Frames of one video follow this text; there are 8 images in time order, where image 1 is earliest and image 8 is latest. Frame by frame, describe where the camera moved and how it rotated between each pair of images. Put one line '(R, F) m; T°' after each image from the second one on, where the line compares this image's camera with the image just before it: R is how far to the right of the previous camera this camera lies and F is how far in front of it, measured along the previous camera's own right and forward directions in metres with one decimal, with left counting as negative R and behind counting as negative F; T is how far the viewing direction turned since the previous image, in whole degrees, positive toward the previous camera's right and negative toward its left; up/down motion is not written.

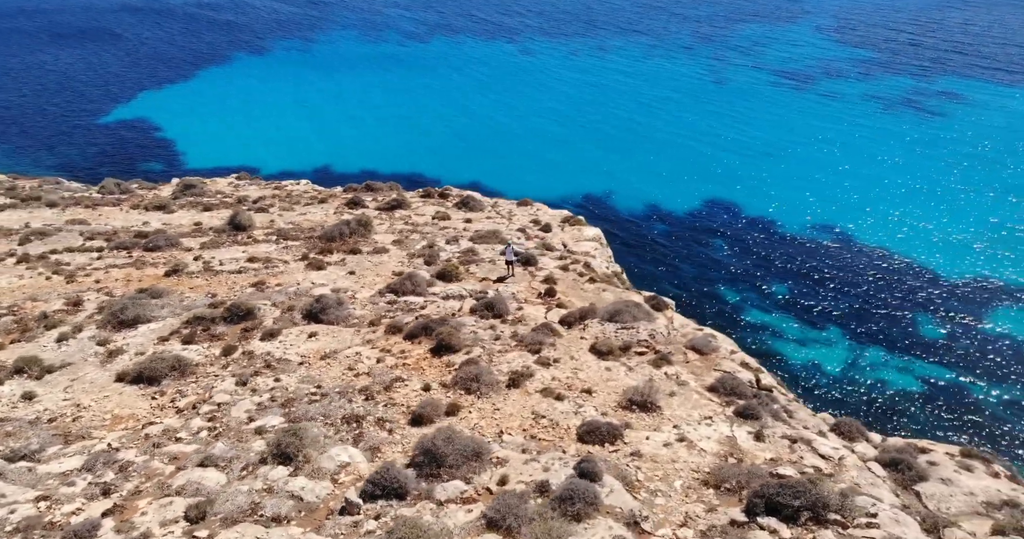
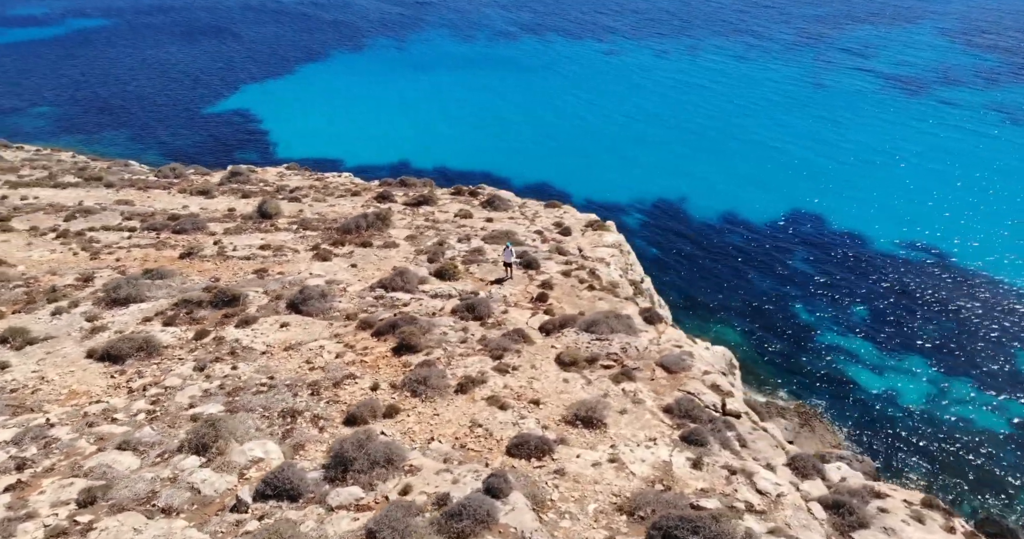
(+5.2, +1.7) m; -7°
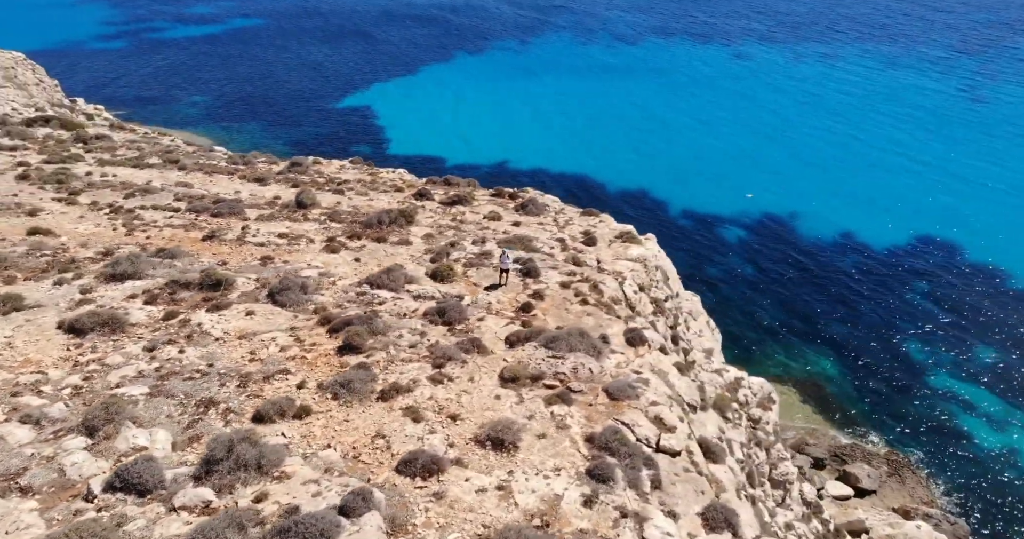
(+6.6, +2.7) m; -10°
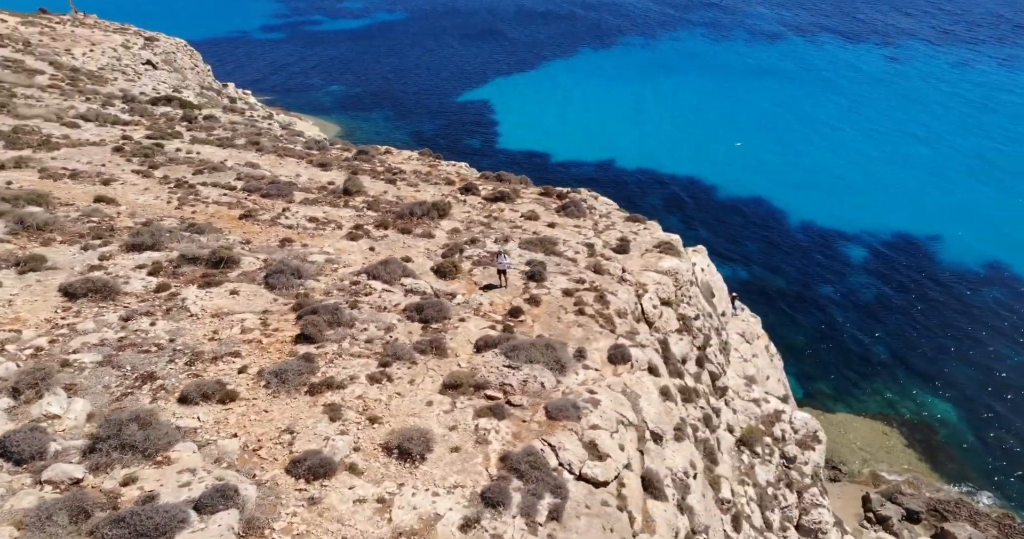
(+6.1, +2.5) m; -10°
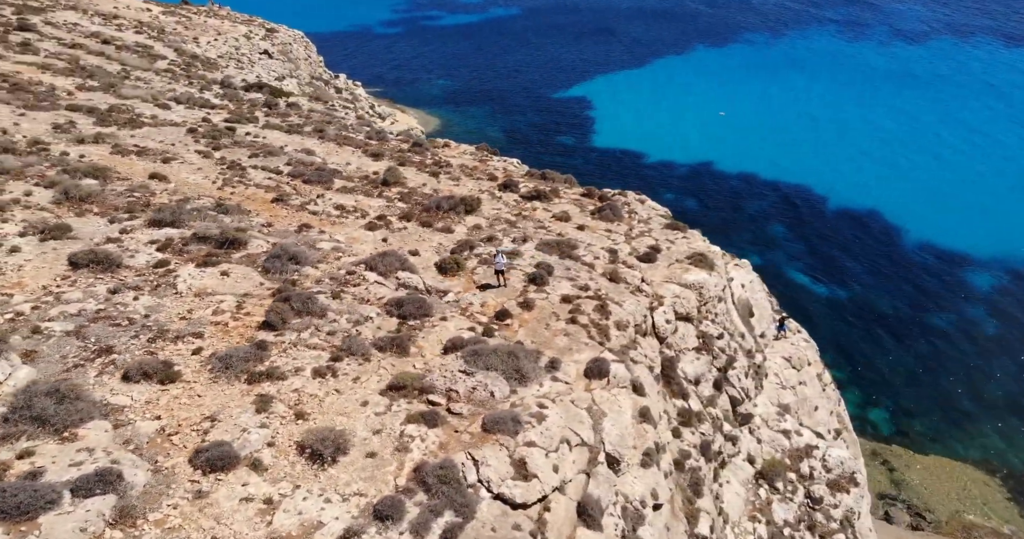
(+4.9, +2.2) m; -8°
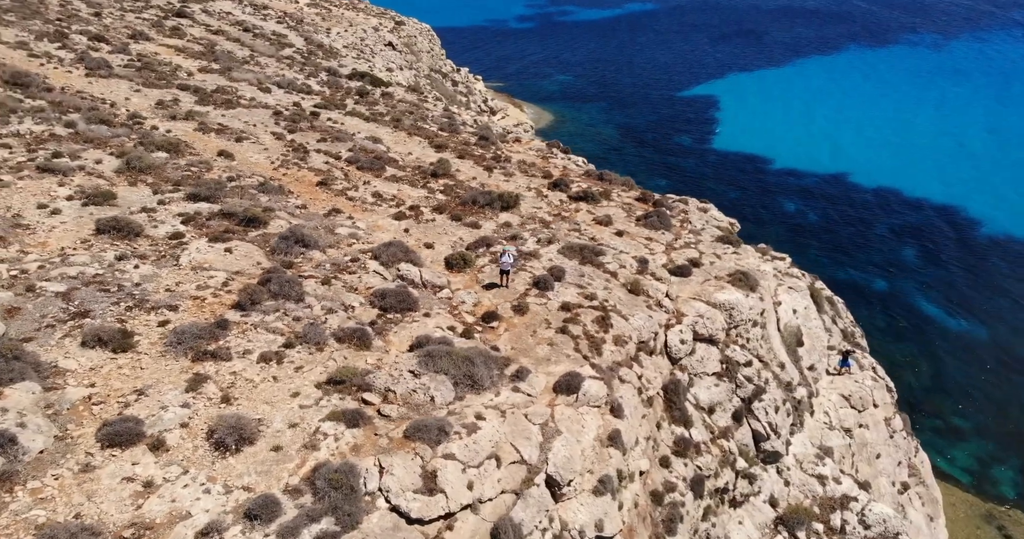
(+5.1, +2.3) m; -9°
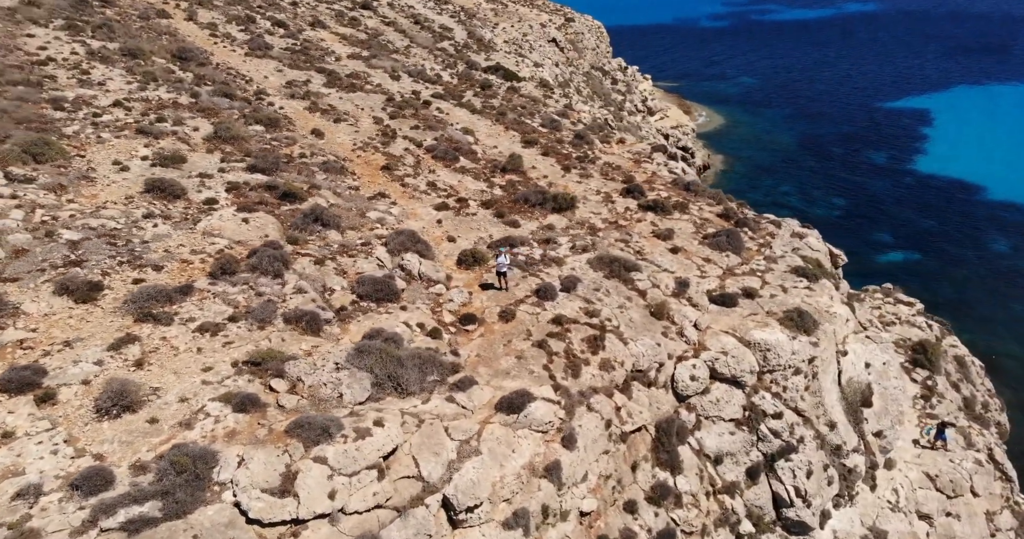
(+6.4, +3.1) m; -13°
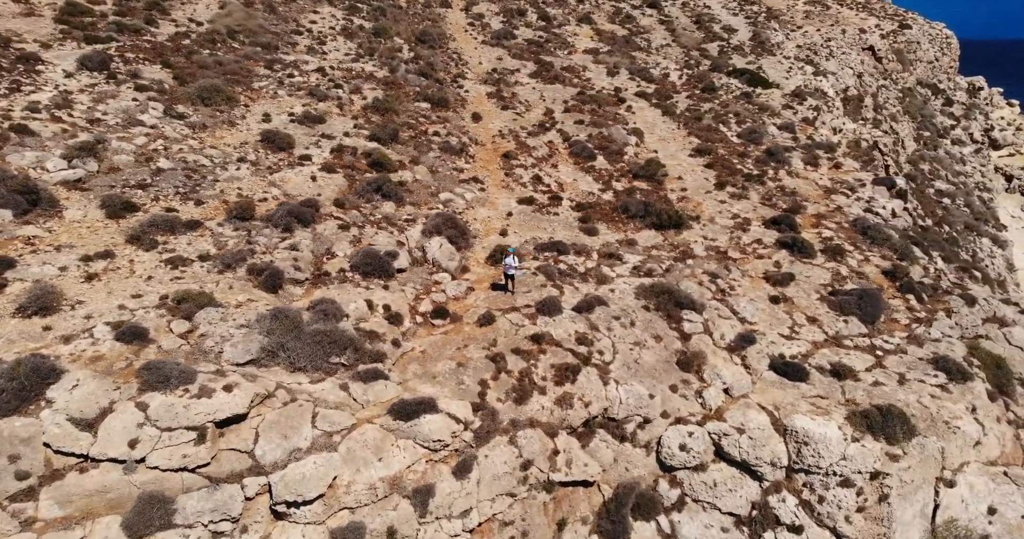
(+9.2, +4.8) m; -21°
